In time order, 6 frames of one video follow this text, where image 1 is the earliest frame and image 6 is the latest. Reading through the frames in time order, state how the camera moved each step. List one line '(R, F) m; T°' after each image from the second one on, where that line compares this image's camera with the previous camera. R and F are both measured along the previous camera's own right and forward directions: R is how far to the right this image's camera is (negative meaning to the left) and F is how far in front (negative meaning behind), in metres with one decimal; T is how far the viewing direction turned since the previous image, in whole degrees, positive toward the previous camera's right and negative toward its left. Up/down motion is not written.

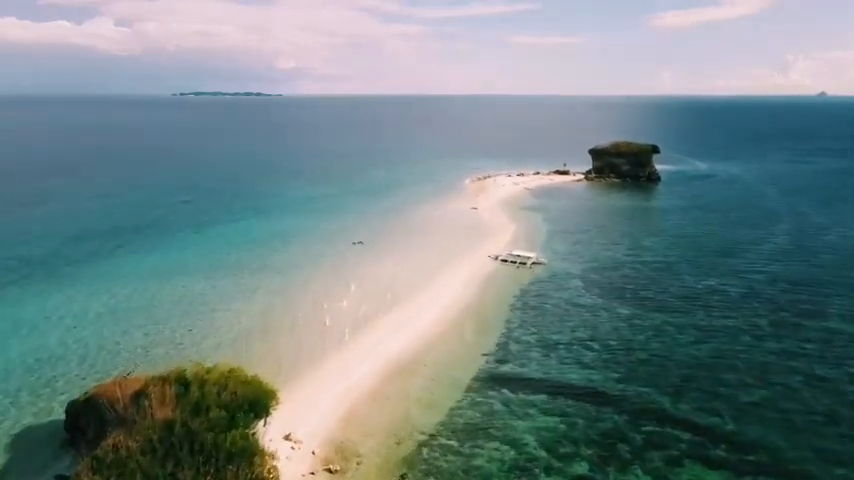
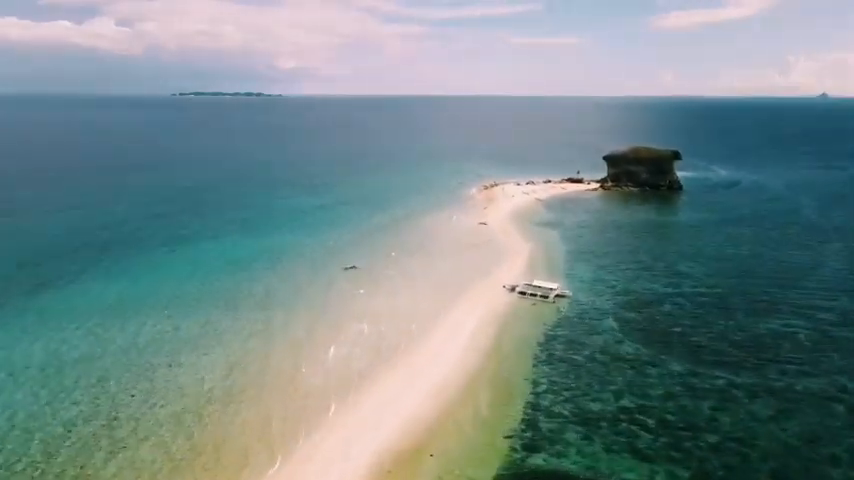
(-0.2, +7.5) m; 0°
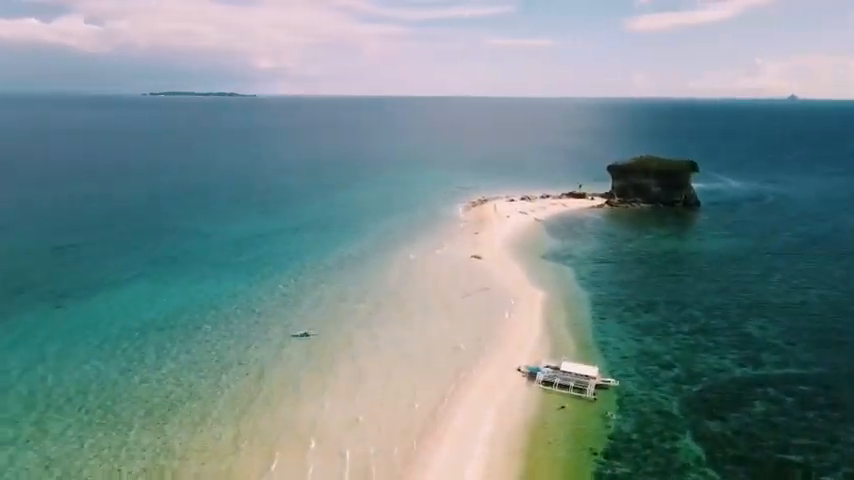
(-0.1, +13.3) m; +2°
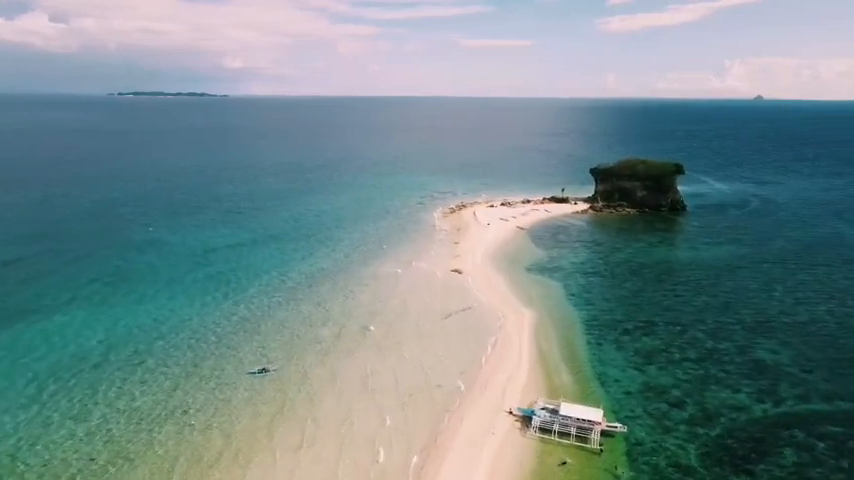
(0.0, +4.3) m; +2°
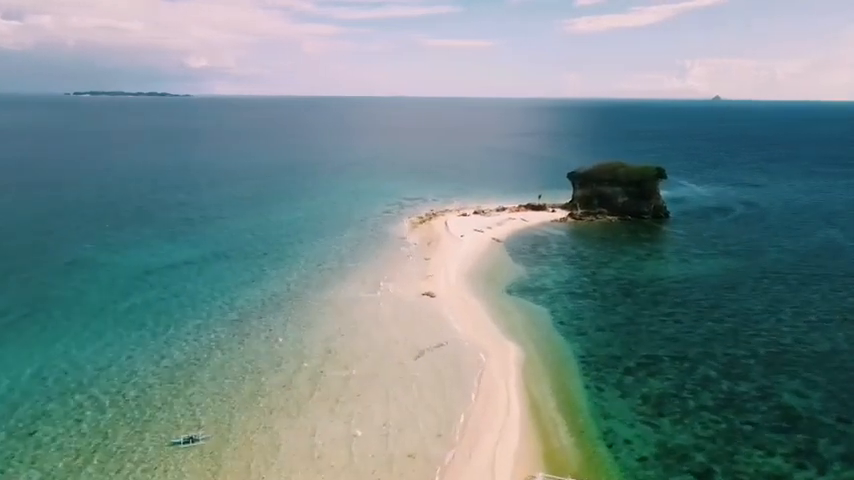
(+0.1, +5.8) m; +3°
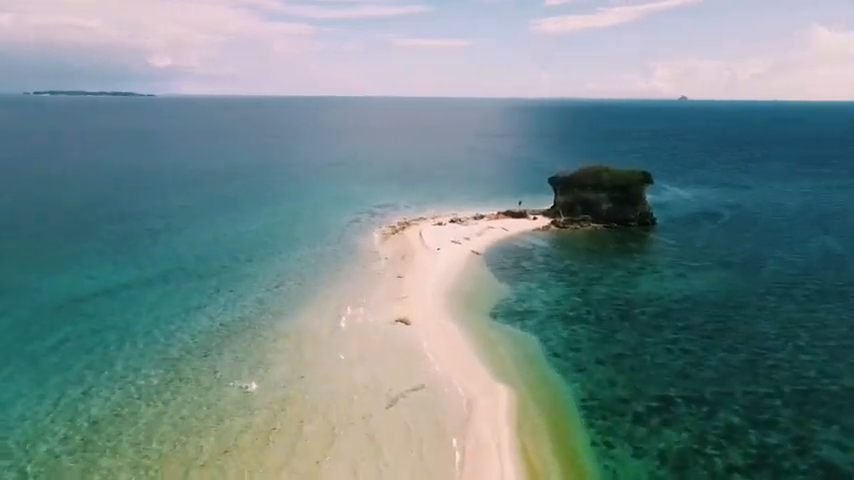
(0.0, +5.1) m; +2°
